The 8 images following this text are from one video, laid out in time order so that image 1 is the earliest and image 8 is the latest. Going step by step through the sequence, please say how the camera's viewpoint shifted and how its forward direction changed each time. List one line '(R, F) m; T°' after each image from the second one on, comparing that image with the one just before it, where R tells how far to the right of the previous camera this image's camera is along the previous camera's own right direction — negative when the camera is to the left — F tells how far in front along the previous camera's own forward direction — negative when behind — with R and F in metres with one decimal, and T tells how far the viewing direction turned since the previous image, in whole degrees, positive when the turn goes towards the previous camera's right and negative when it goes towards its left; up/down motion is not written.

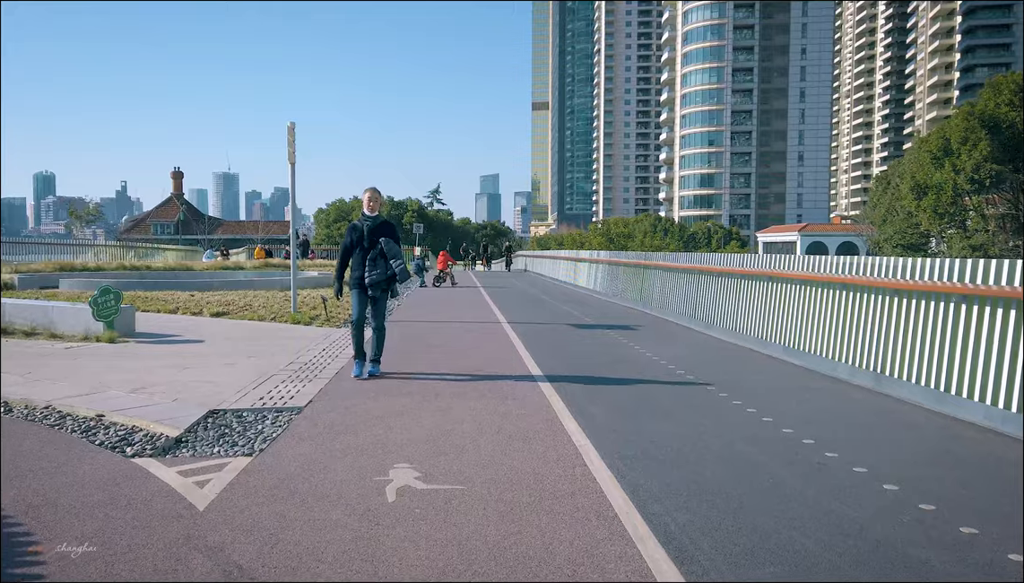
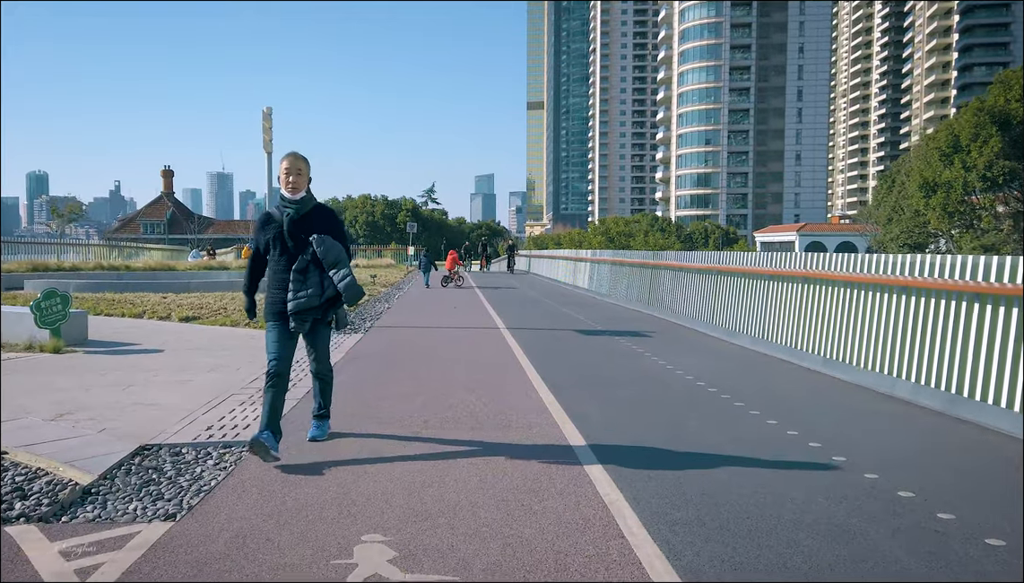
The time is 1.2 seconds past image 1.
(-0.1, +1.4) m; 0°
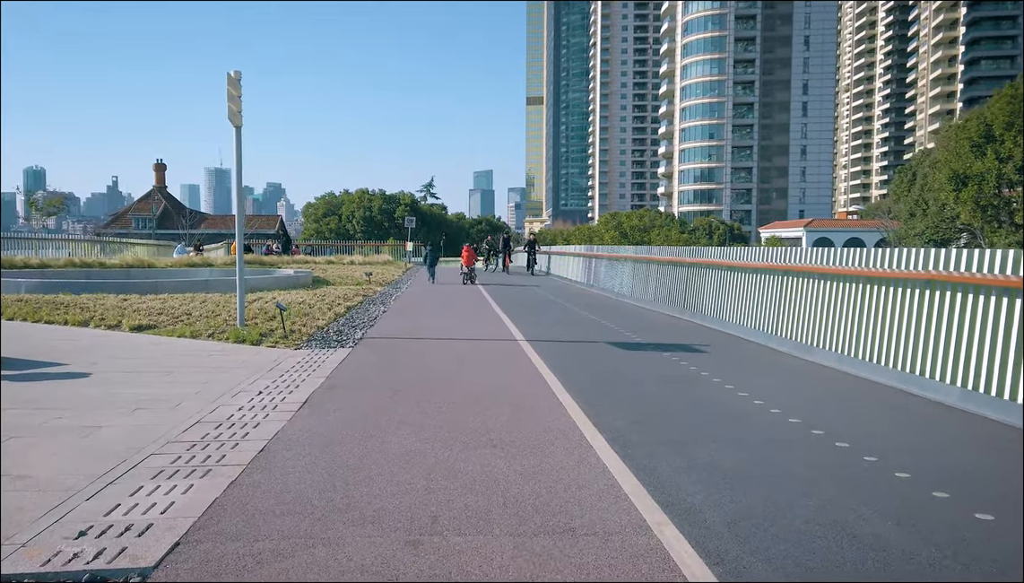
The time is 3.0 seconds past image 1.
(-0.3, +2.4) m; 0°
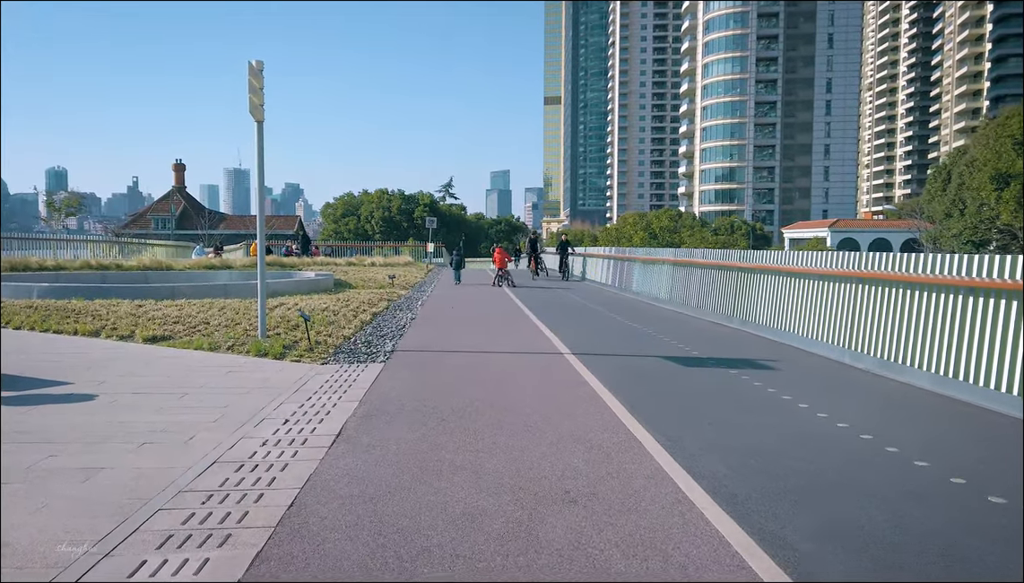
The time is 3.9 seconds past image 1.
(-0.4, +1.0) m; -1°
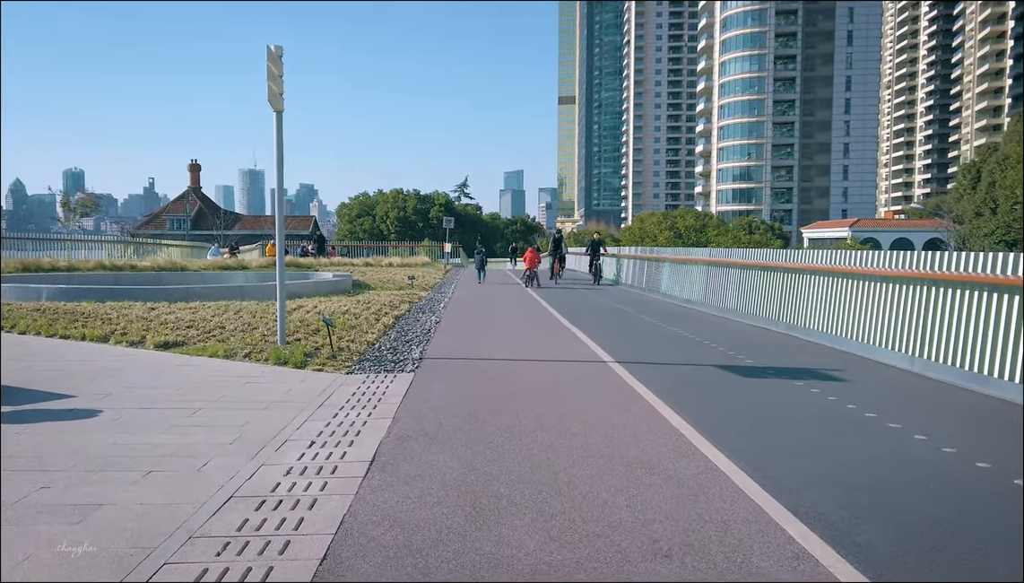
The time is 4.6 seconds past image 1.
(-0.3, +0.8) m; -1°
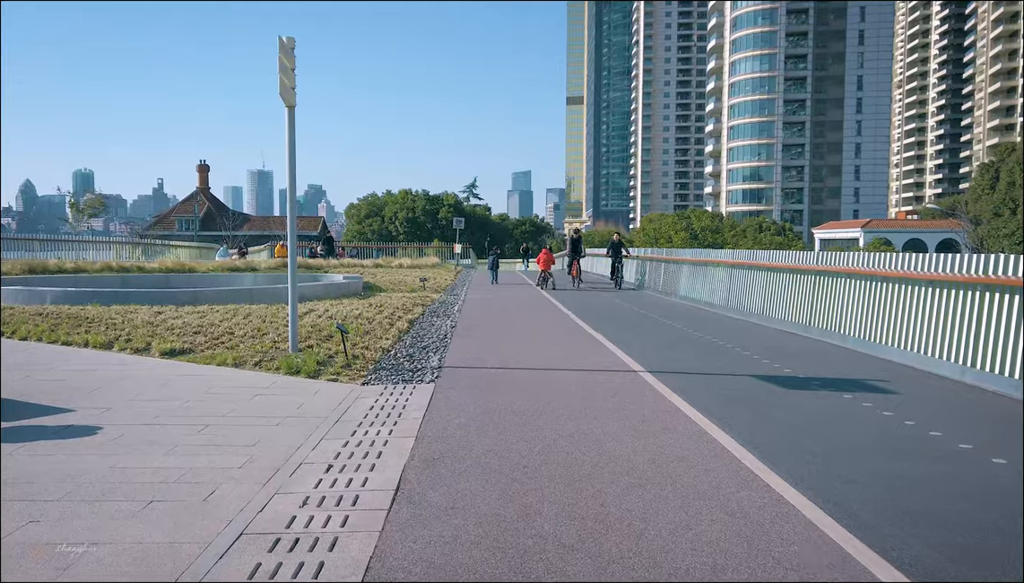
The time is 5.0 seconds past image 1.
(-0.2, +0.5) m; -1°
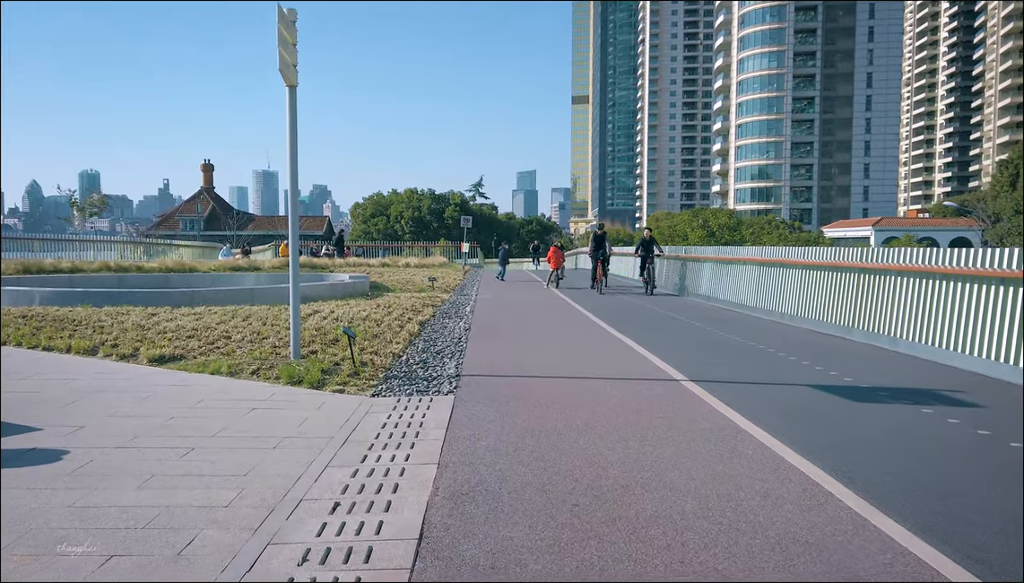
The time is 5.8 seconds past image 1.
(-0.2, +0.9) m; 0°
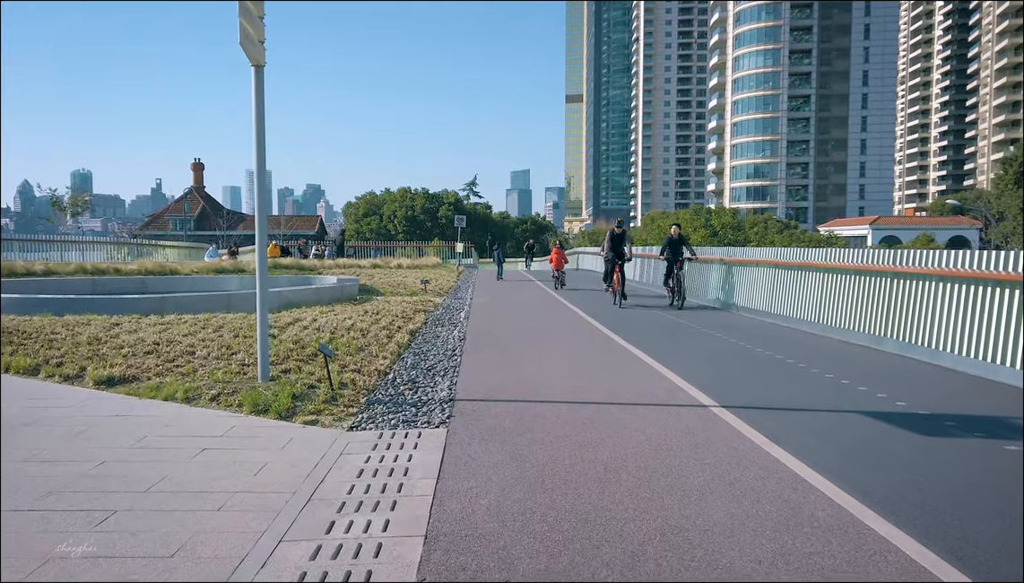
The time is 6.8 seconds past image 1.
(-0.1, +1.1) m; 0°
